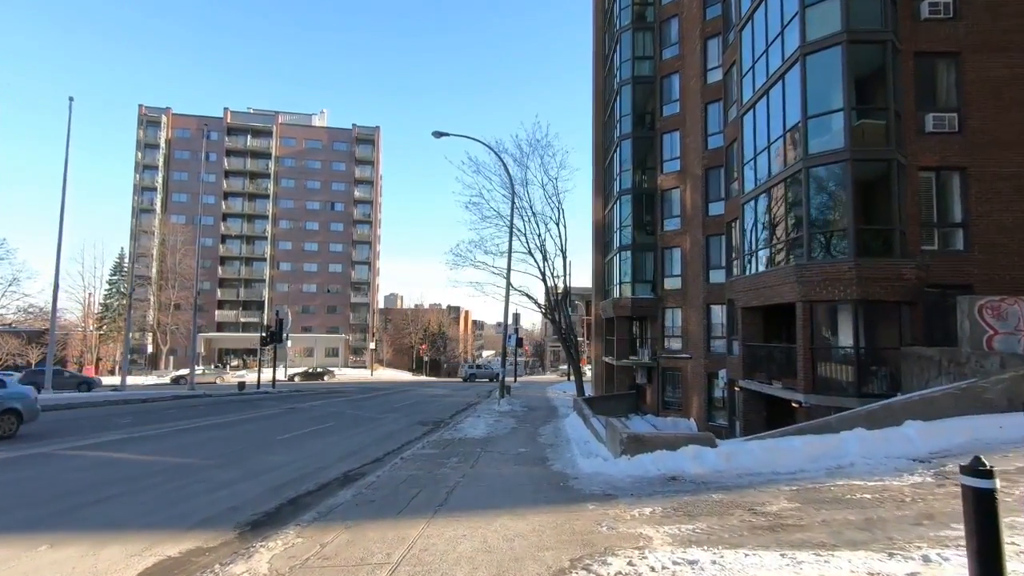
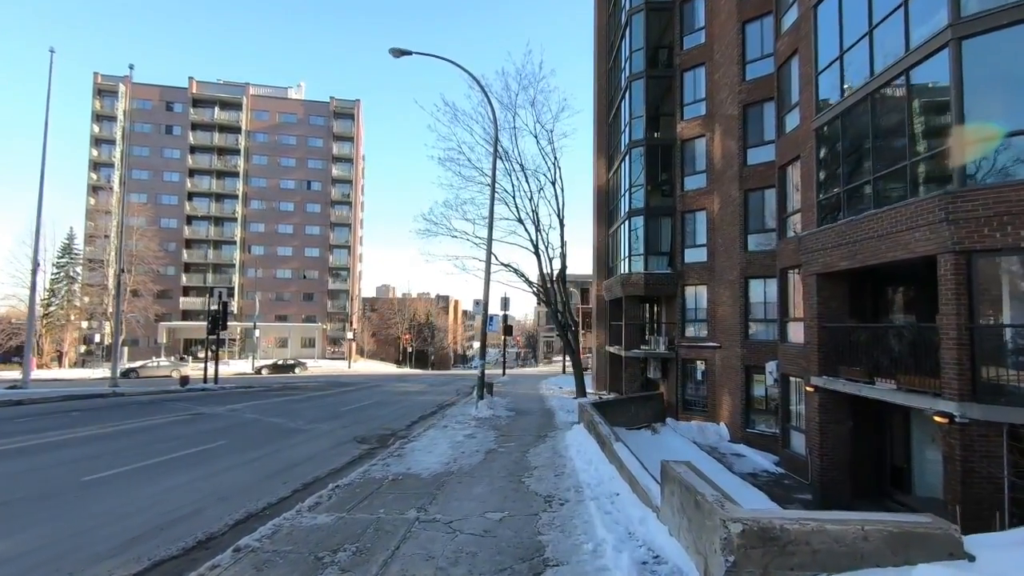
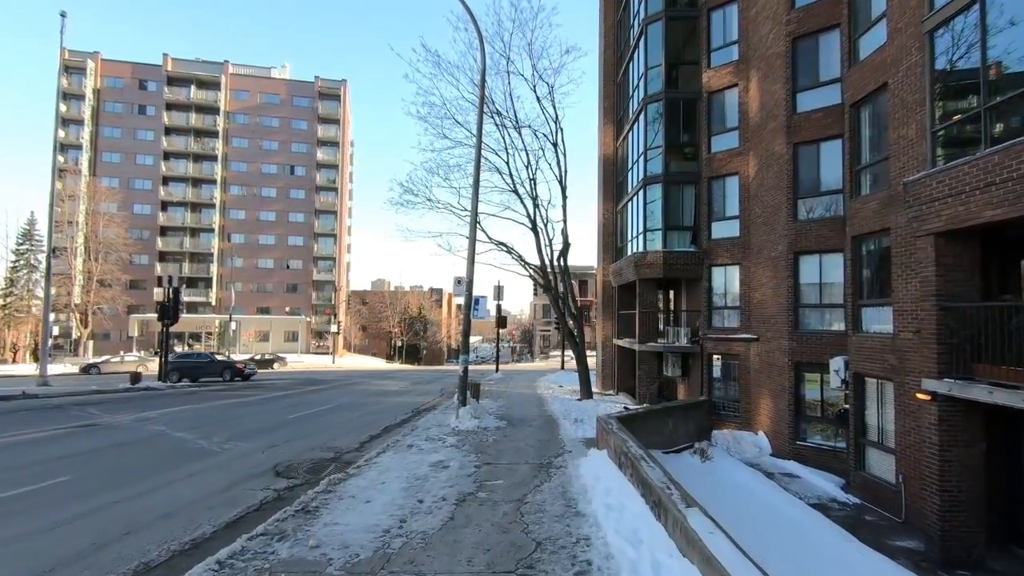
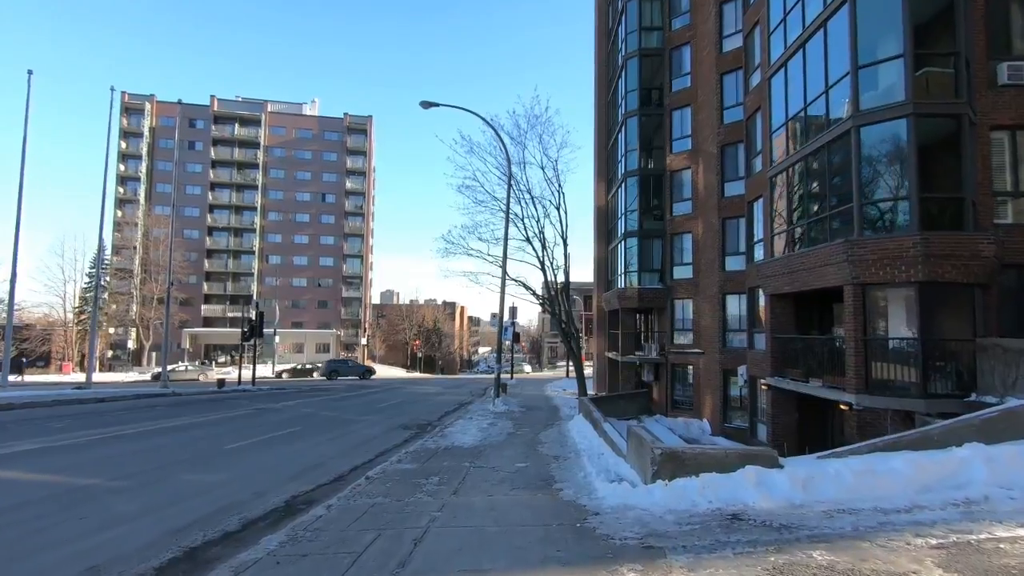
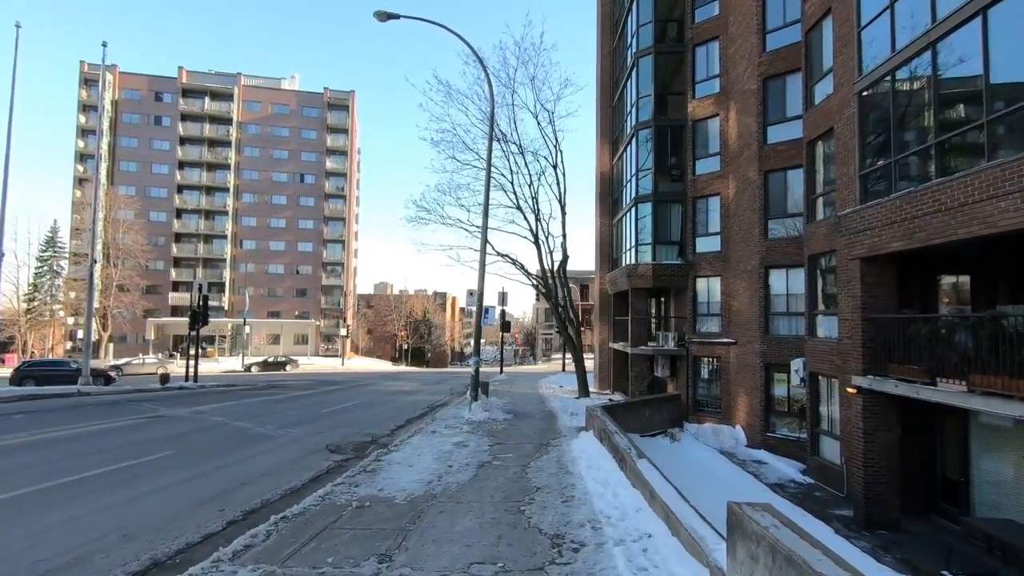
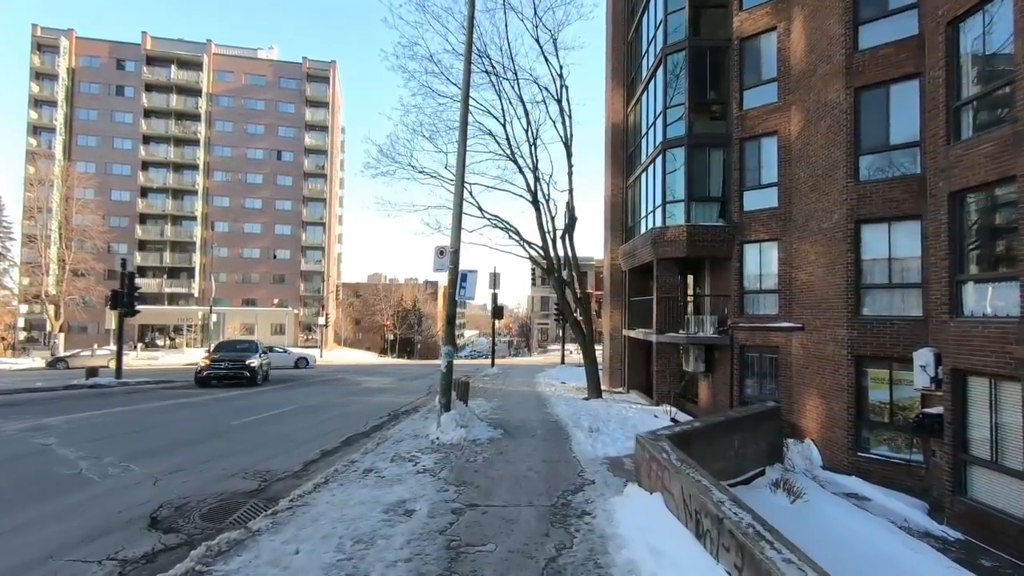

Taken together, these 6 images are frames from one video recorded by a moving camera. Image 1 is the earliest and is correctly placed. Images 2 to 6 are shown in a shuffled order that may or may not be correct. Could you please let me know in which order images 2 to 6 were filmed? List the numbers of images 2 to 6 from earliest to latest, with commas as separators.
4, 2, 5, 3, 6
